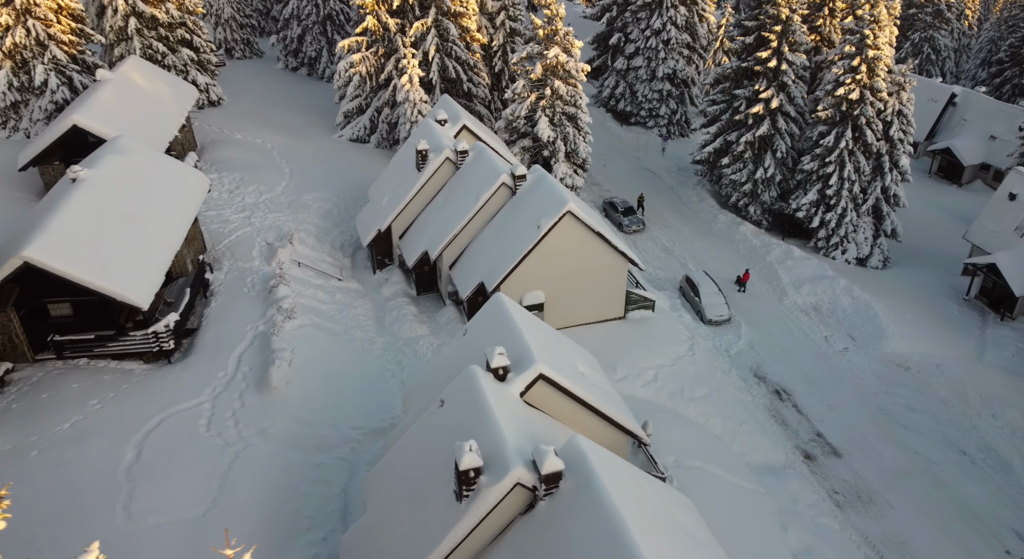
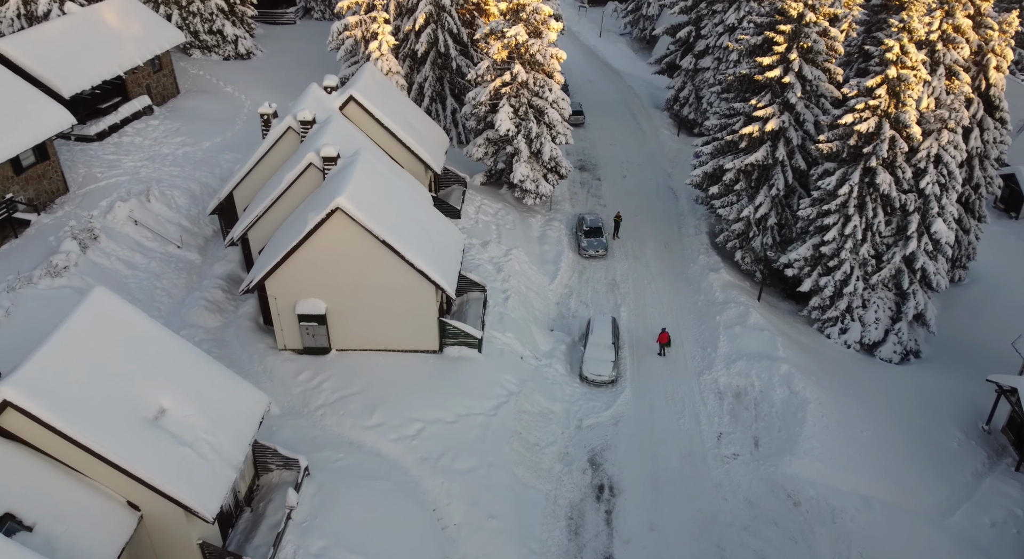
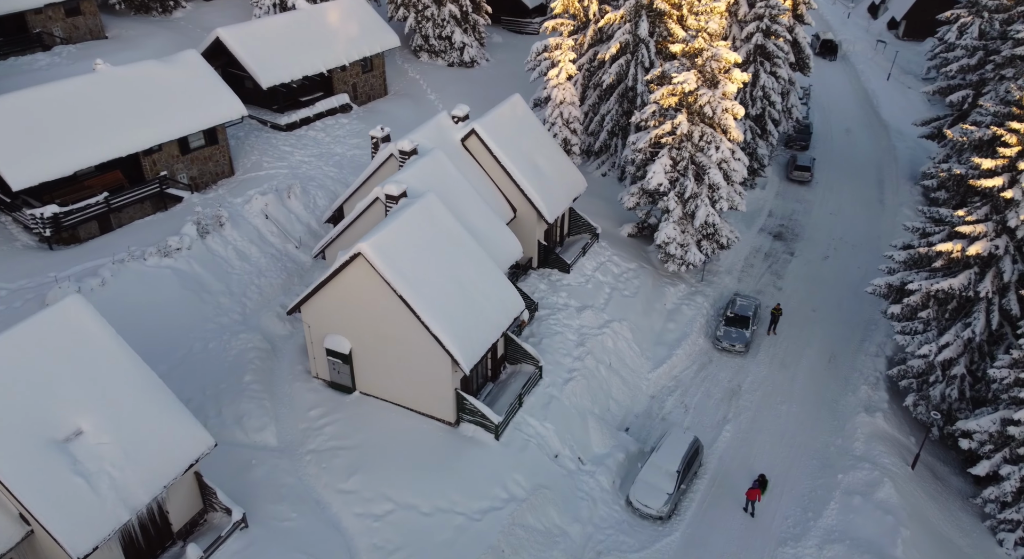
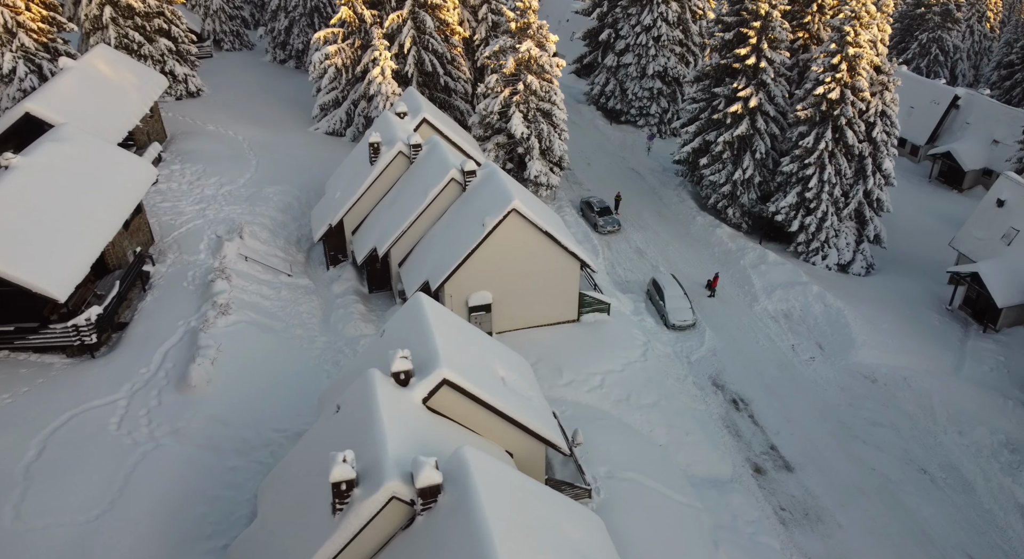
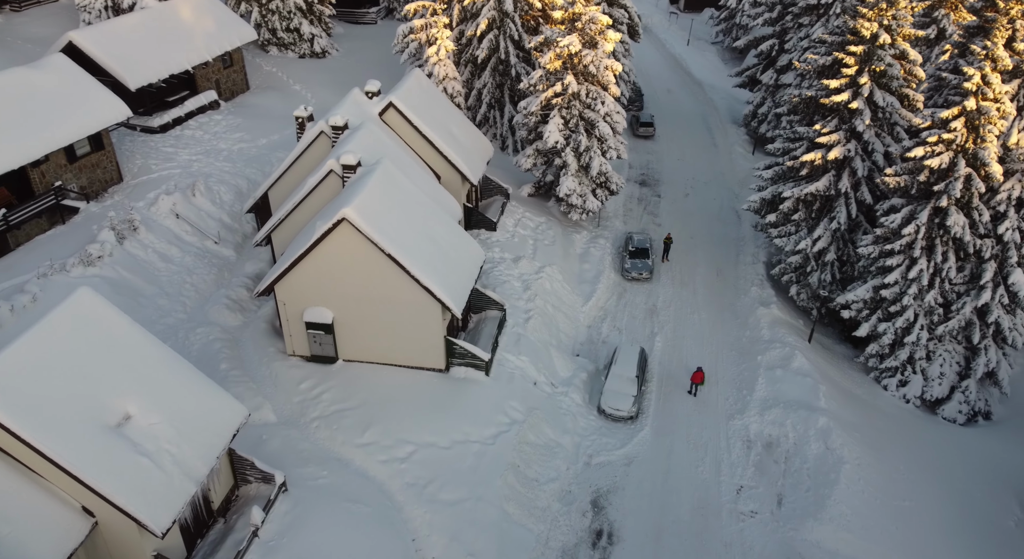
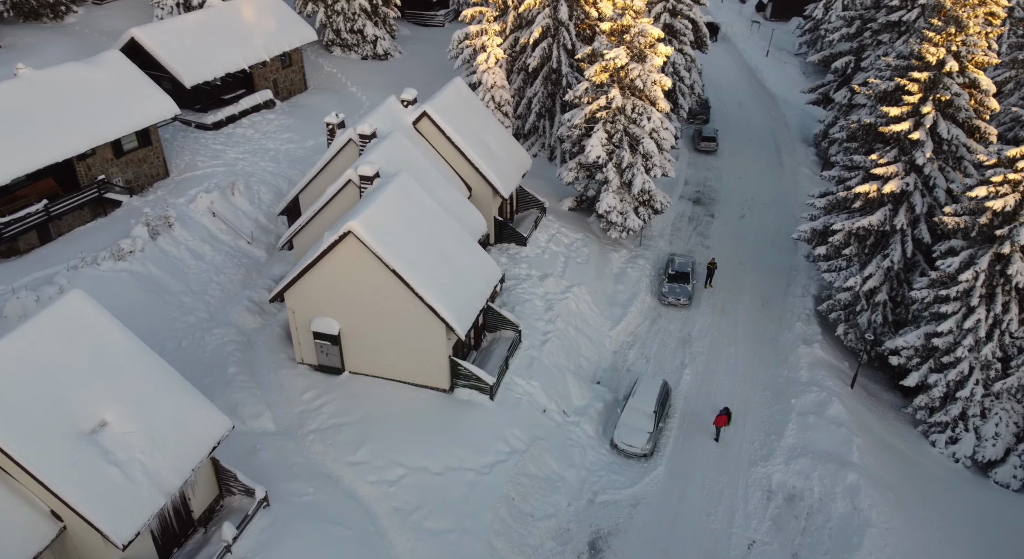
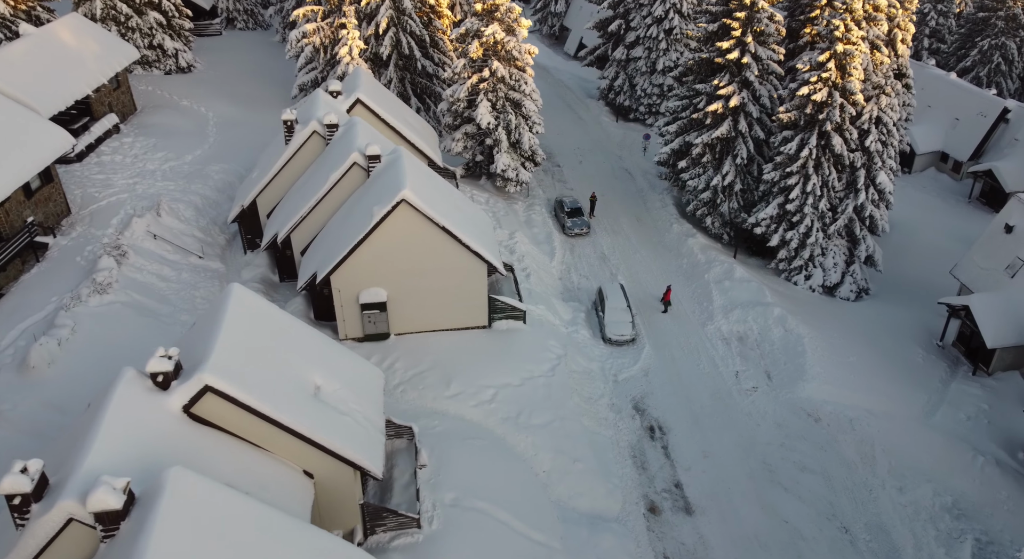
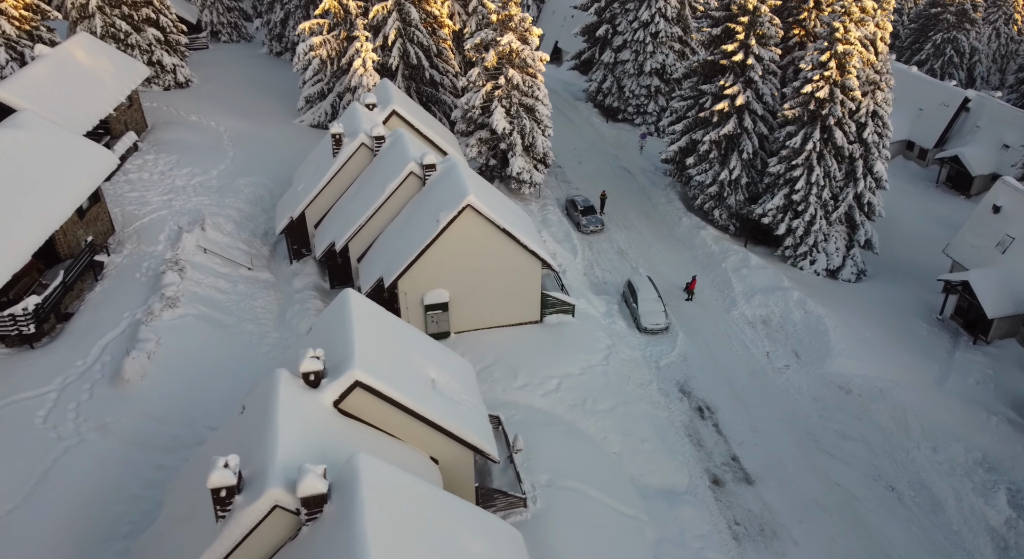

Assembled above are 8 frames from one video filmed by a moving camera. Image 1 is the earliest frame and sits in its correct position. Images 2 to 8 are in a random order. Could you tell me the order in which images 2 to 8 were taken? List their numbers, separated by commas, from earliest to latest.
4, 8, 7, 2, 5, 6, 3
